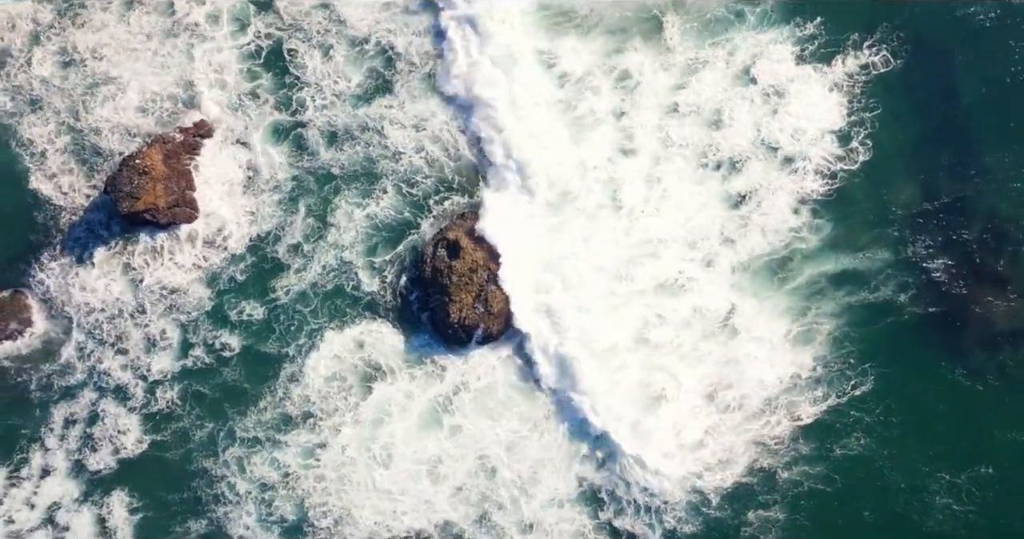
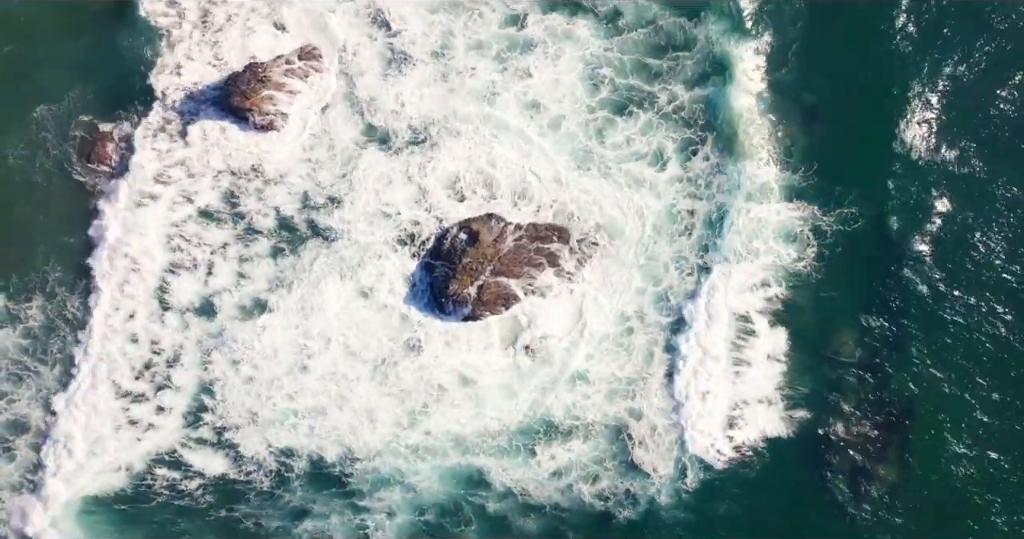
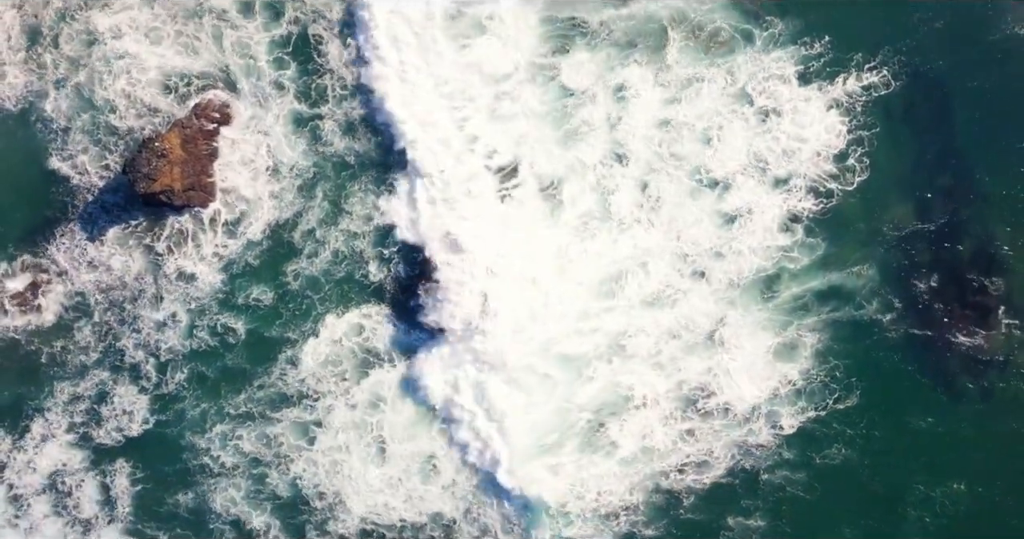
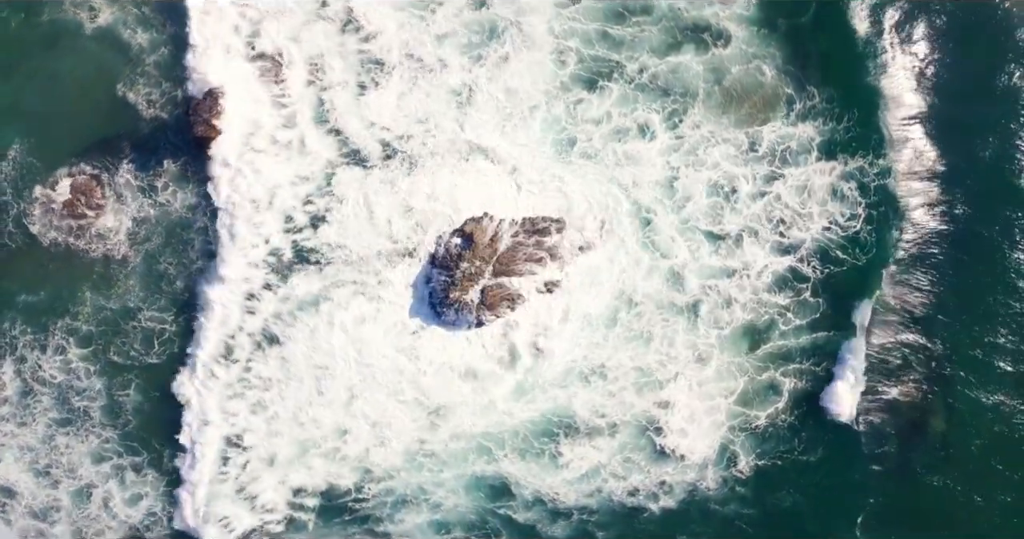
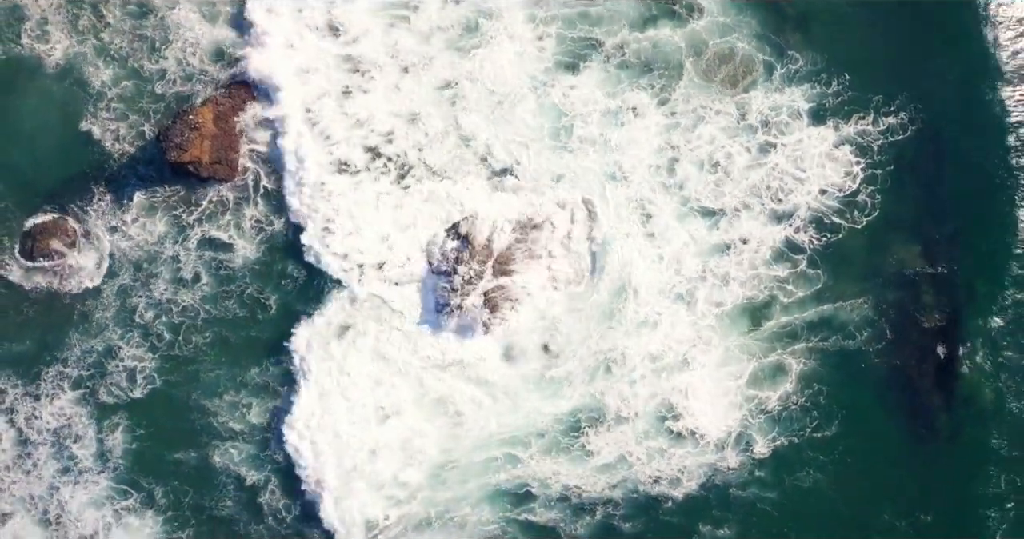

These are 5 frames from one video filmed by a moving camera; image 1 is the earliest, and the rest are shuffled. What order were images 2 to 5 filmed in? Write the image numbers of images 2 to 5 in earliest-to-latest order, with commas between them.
3, 5, 4, 2
